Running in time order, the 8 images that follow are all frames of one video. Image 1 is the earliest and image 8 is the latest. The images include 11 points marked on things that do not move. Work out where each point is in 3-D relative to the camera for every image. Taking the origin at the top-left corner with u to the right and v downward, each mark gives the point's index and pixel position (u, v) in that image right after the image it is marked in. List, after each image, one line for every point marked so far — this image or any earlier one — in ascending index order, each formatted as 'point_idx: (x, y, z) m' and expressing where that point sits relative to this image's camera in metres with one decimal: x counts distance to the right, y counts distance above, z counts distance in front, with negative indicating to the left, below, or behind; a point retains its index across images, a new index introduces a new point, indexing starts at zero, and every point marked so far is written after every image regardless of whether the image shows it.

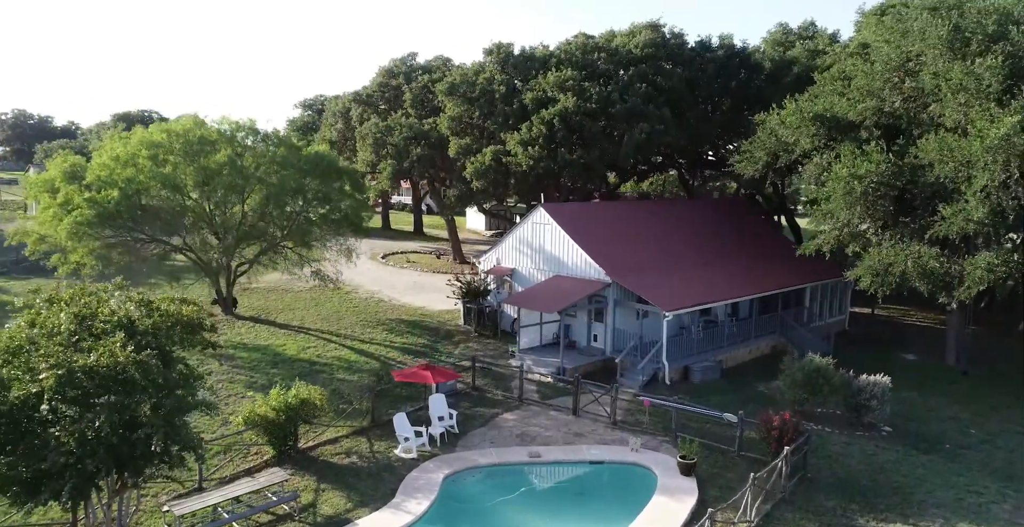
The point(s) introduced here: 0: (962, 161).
0: (+7.6, +1.7, +11.8) m
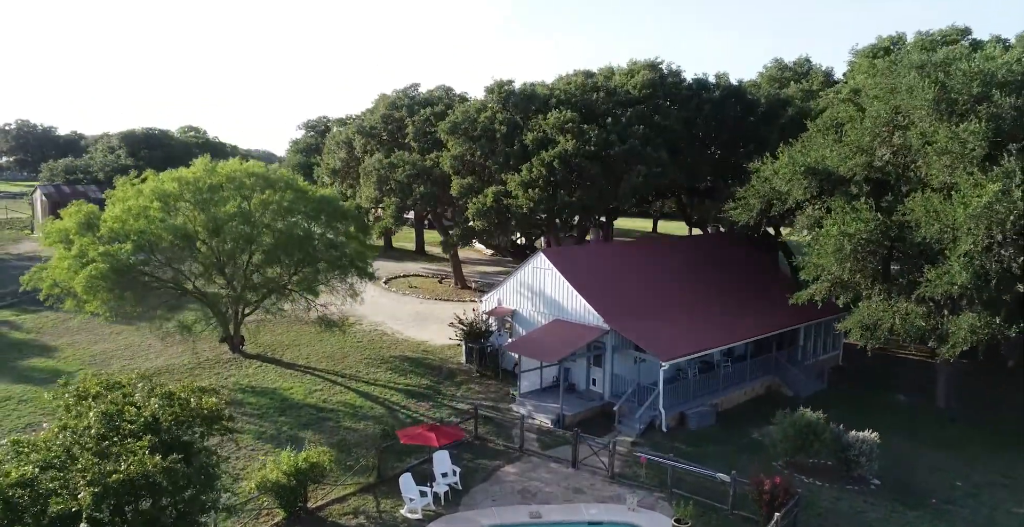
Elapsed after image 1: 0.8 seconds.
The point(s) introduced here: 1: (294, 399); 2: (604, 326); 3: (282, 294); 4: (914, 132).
0: (+7.7, +0.7, +12.2) m
1: (-4.9, -3.1, +15.7) m
2: (+2.1, -1.4, +15.5) m
3: (-5.8, -0.8, +17.4) m
4: (+7.9, +2.5, +13.7) m
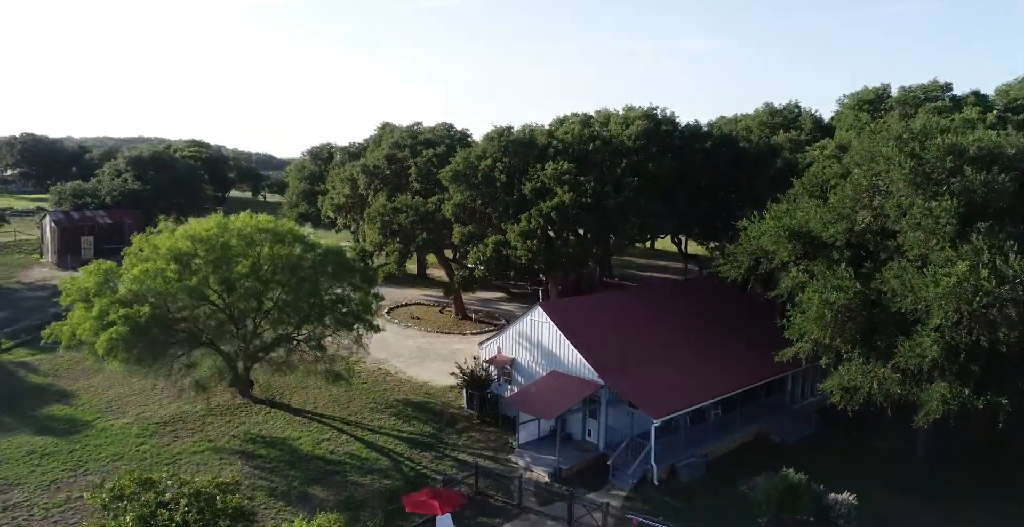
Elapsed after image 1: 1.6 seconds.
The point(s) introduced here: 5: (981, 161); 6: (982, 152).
0: (+7.6, -0.7, +13.0) m
1: (-4.9, -4.4, +16.4) m
2: (+2.0, -2.7, +16.2) m
3: (-5.8, -2.1, +18.1) m
4: (+7.9, +1.2, +14.5) m
5: (+9.6, +2.1, +14.2) m
6: (+9.6, +2.3, +14.2) m
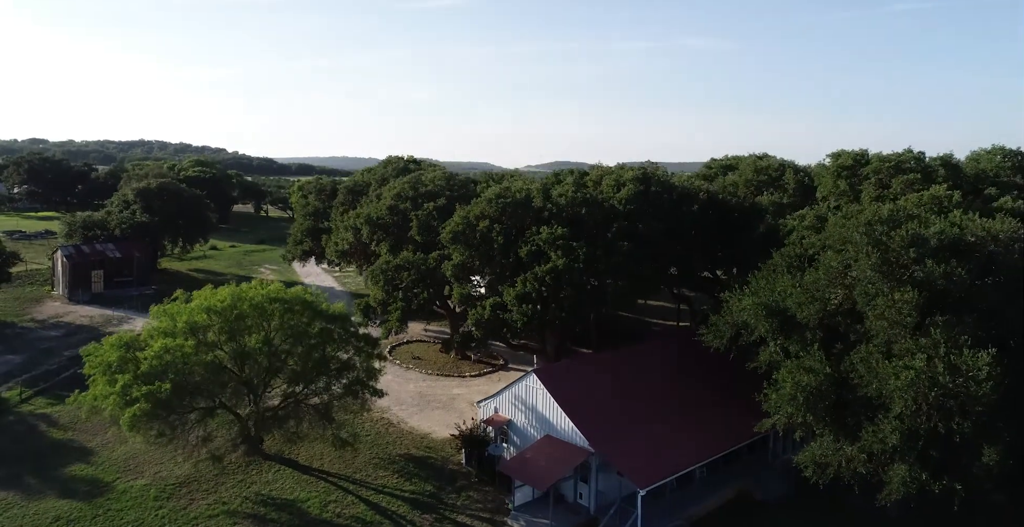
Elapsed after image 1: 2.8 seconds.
0: (+7.5, -2.5, +14.1) m
1: (-5.0, -6.3, +17.5) m
2: (+1.9, -4.6, +17.3) m
3: (-5.9, -4.0, +19.2) m
4: (+7.8, -0.6, +15.6) m
5: (+9.5, +0.2, +15.3) m
6: (+9.5, +0.4, +15.3) m
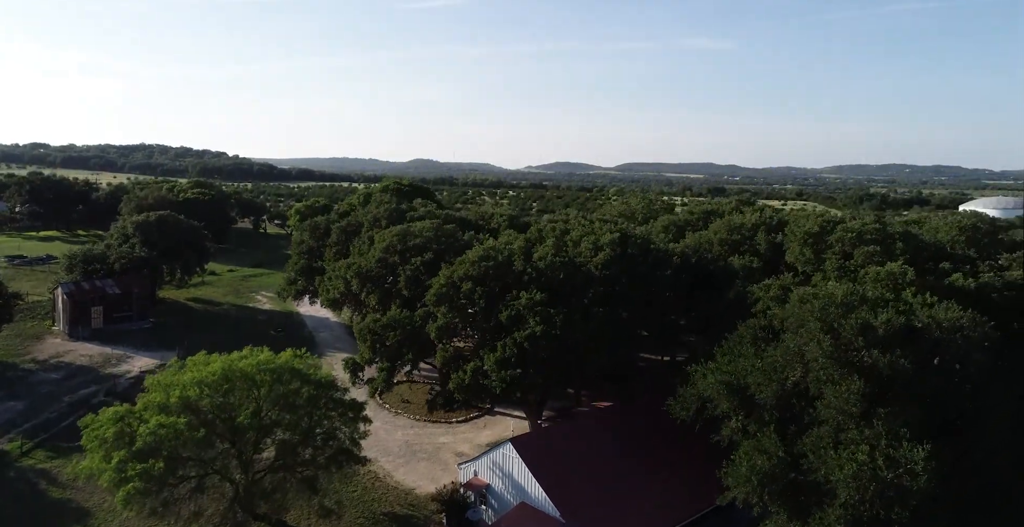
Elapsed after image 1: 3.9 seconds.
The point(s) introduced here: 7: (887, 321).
0: (+6.9, -4.5, +15.0) m
1: (-5.7, -8.4, +18.4) m
2: (+1.3, -6.7, +18.2) m
3: (-6.5, -6.1, +20.2) m
4: (+7.1, -2.7, +16.5) m
5: (+8.8, -1.8, +16.3) m
6: (+8.8, -1.6, +16.3) m
7: (+8.8, -1.4, +16.3) m
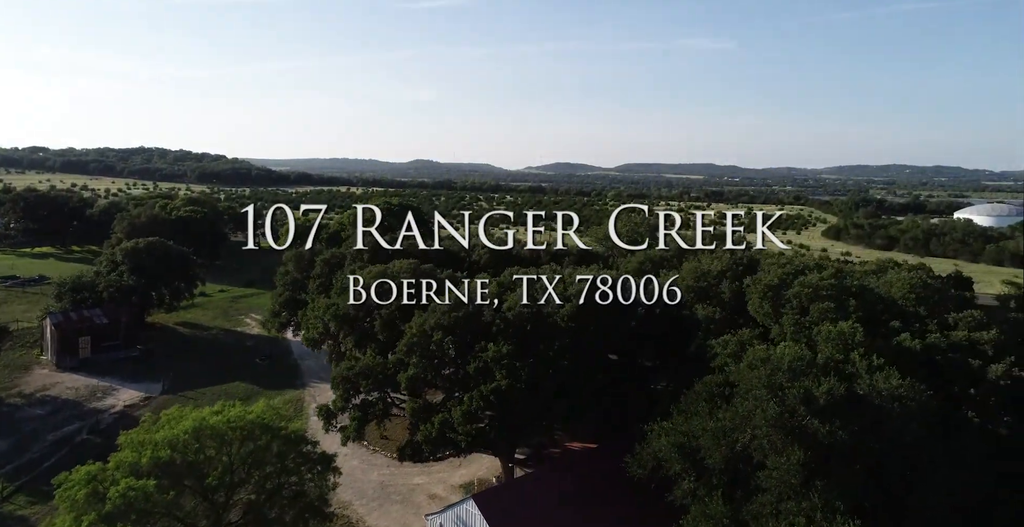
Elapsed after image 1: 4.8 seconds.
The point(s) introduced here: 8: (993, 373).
0: (+5.8, -6.3, +15.6) m
1: (-6.8, -10.2, +18.9) m
2: (+0.2, -8.5, +18.8) m
3: (-7.6, -7.9, +20.7) m
4: (+6.0, -4.4, +17.1) m
5: (+7.7, -3.6, +16.9) m
6: (+7.7, -3.4, +16.9) m
7: (+7.7, -3.1, +16.9) m
8: (+13.0, -2.9, +18.8) m
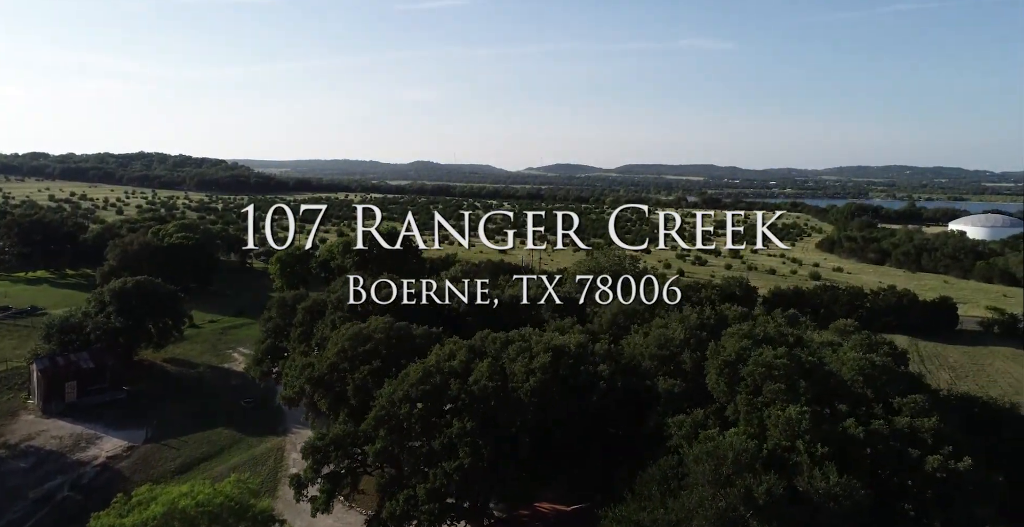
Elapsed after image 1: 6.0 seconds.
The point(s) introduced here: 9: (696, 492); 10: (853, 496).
0: (+4.5, -8.9, +16.2) m
1: (-8.0, -12.9, +19.5) m
2: (-1.0, -11.2, +19.4) m
3: (-8.9, -10.7, +21.3) m
4: (+4.8, -7.1, +17.8) m
5: (+6.5, -6.2, +17.5) m
6: (+6.5, -6.0, +17.6) m
7: (+6.4, -5.8, +17.6) m
8: (+11.7, -5.6, +19.4) m
9: (+4.9, -6.2, +18.8) m
10: (+8.9, -6.0, +18.1) m
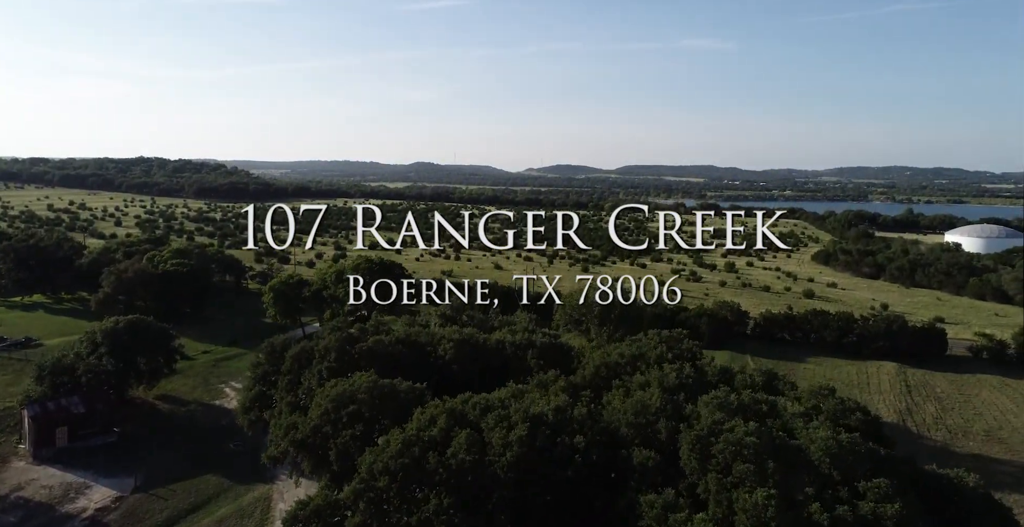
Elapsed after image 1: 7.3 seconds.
0: (+3.7, -11.6, +16.6) m
1: (-8.8, -15.7, +19.9) m
2: (-1.9, -13.9, +19.8) m
3: (-9.7, -13.5, +21.7) m
4: (+4.0, -9.8, +18.2) m
5: (+5.6, -8.9, +18.0) m
6: (+5.6, -8.7, +18.0) m
7: (+5.6, -8.5, +18.0) m
8: (+10.9, -8.3, +19.9) m
9: (+4.1, -9.0, +19.2) m
10: (+8.0, -8.7, +18.5) m
